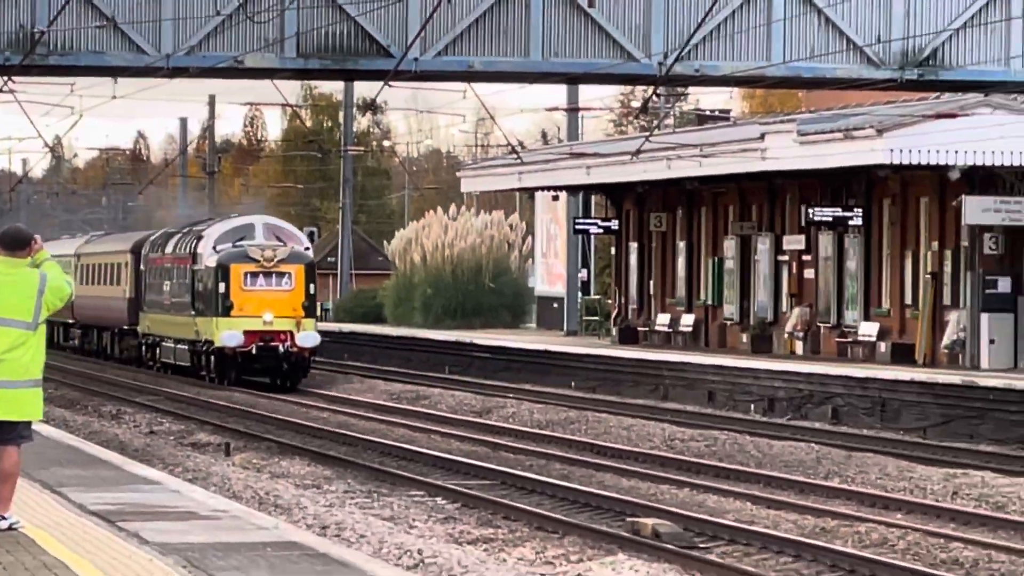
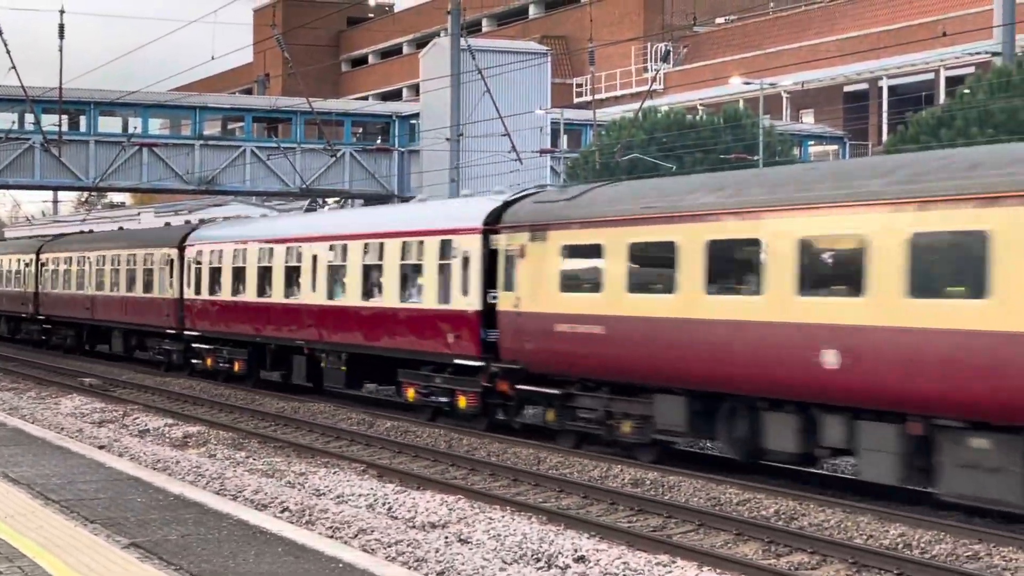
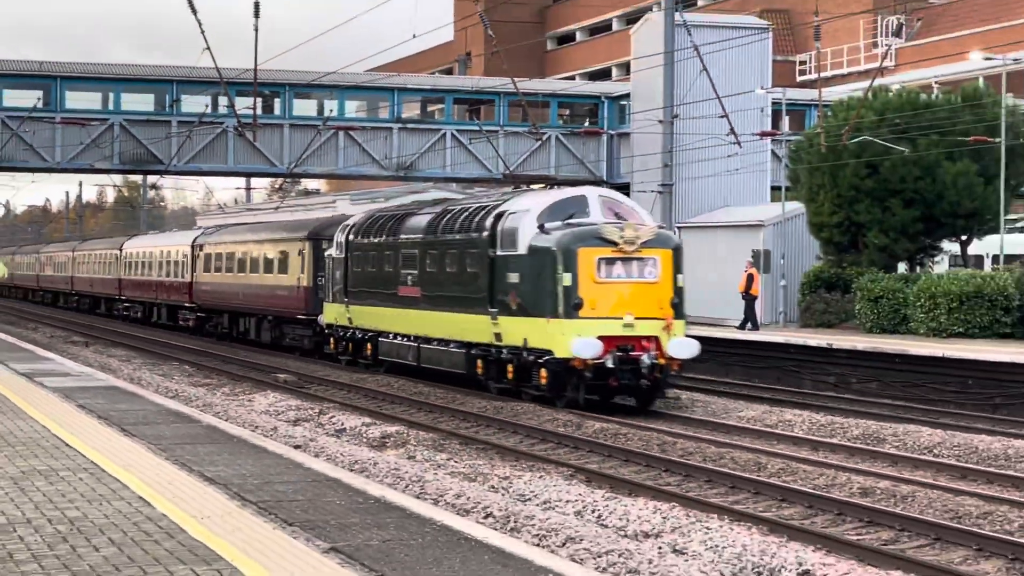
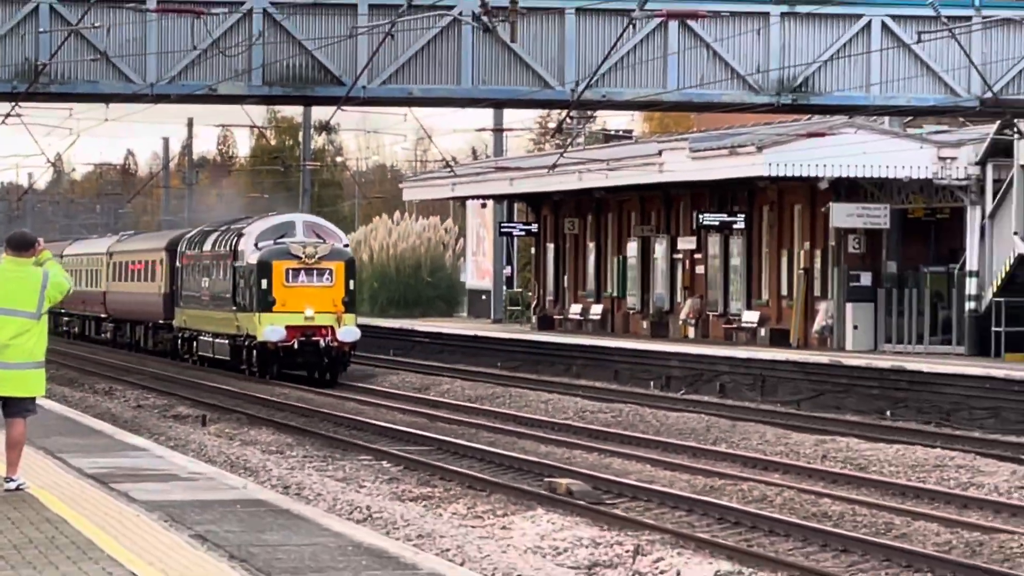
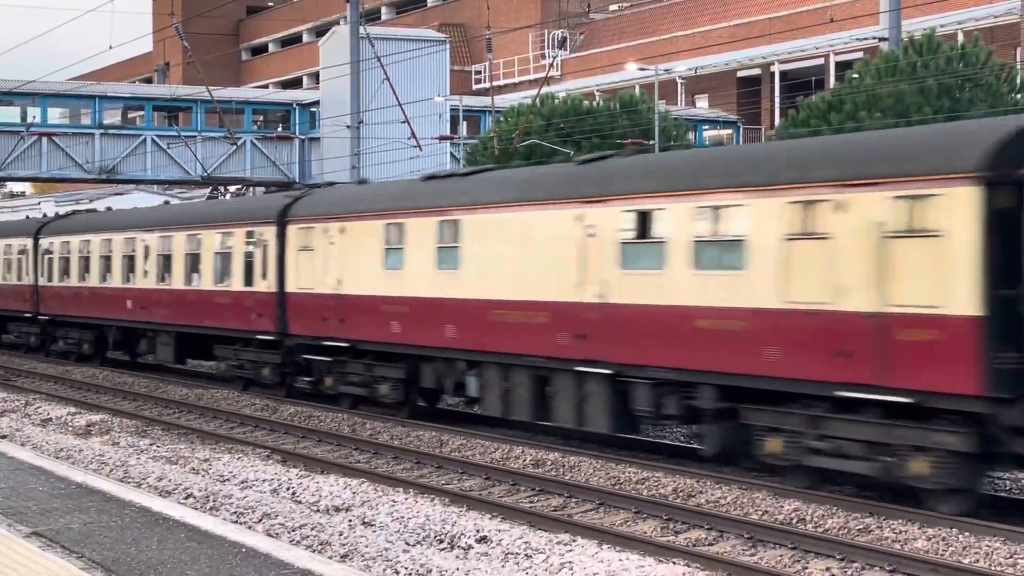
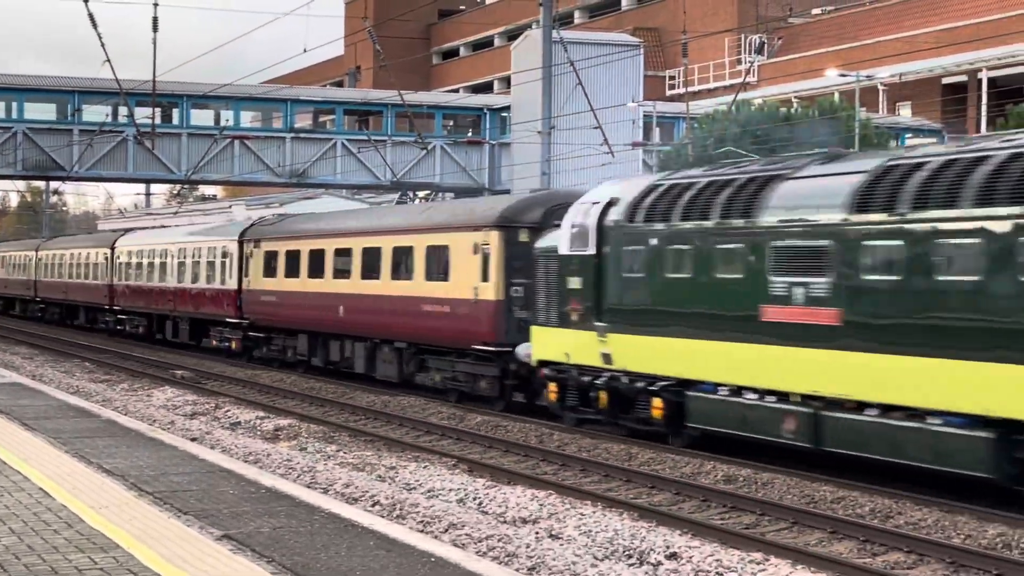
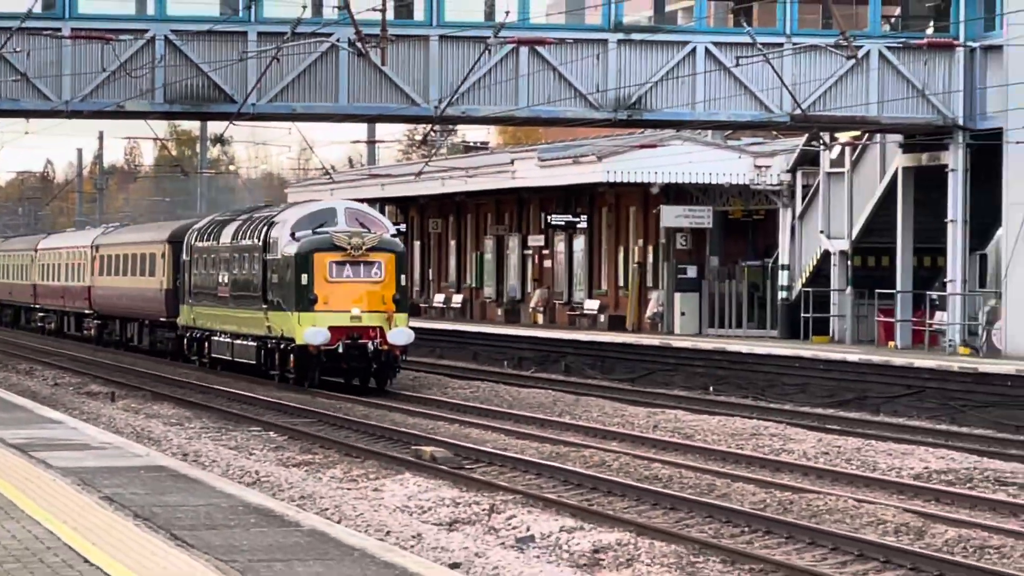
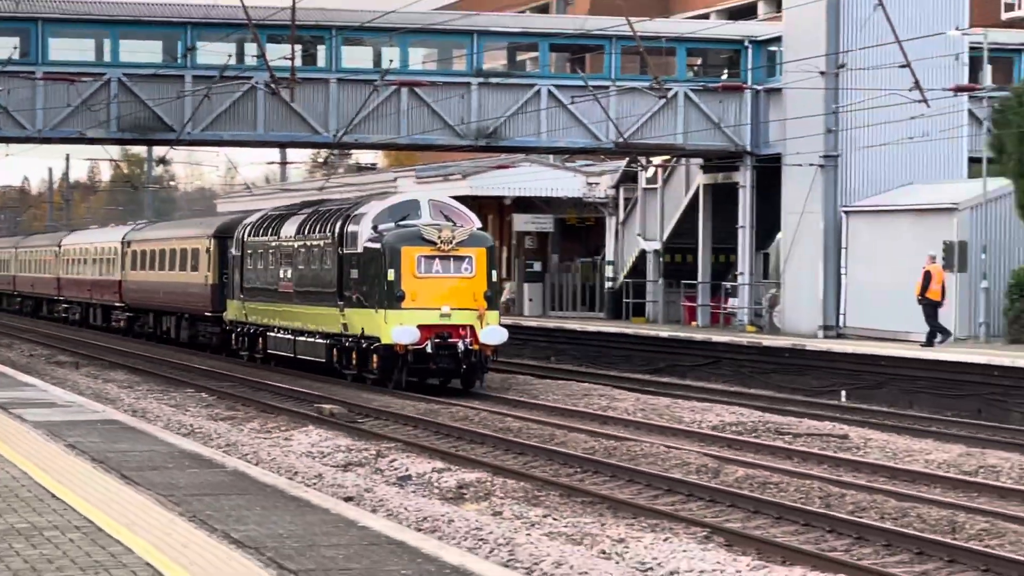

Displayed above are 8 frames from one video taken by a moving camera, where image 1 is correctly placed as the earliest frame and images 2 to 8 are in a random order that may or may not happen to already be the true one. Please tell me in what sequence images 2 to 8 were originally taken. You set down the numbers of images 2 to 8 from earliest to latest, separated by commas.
4, 7, 8, 3, 6, 2, 5
